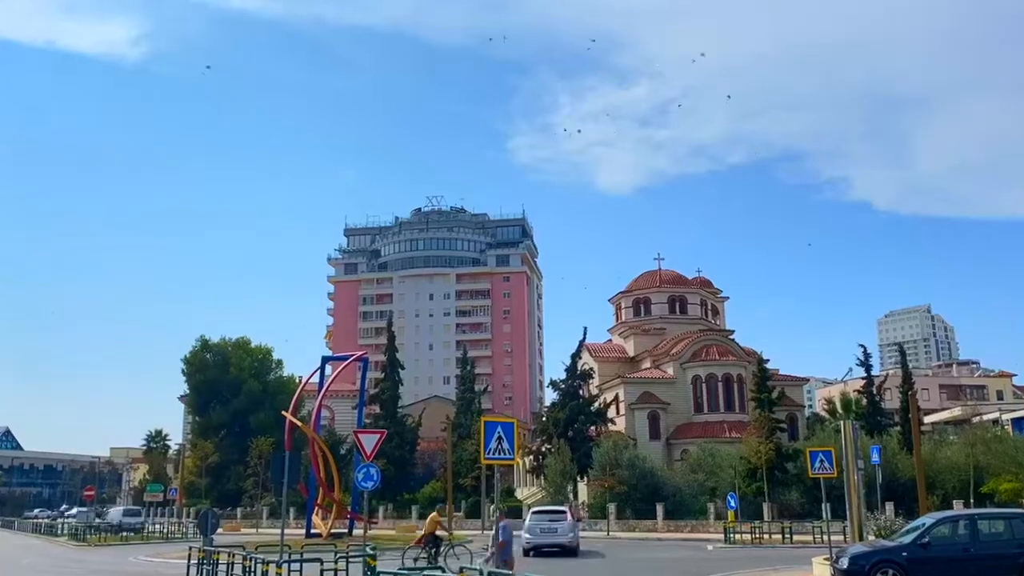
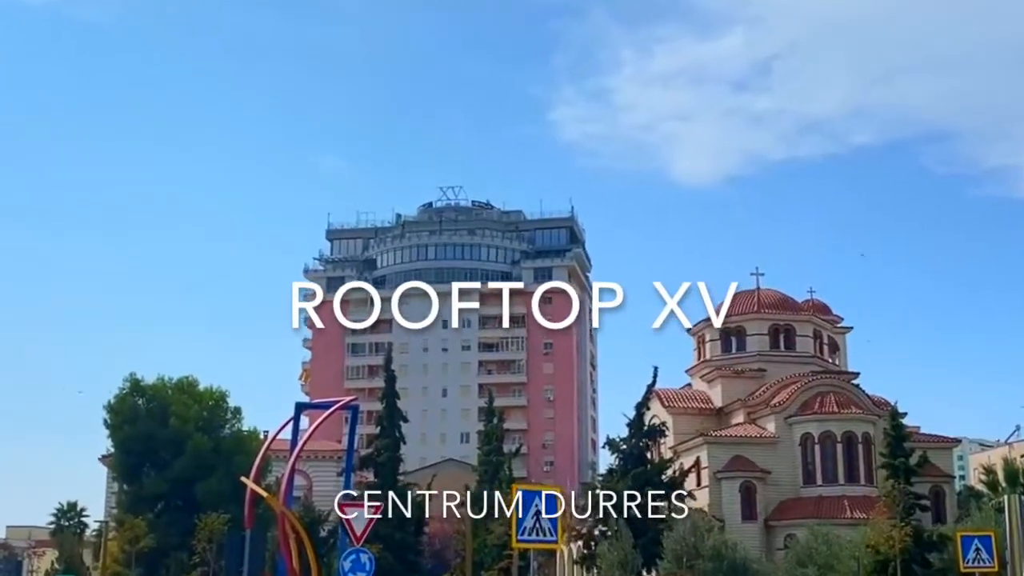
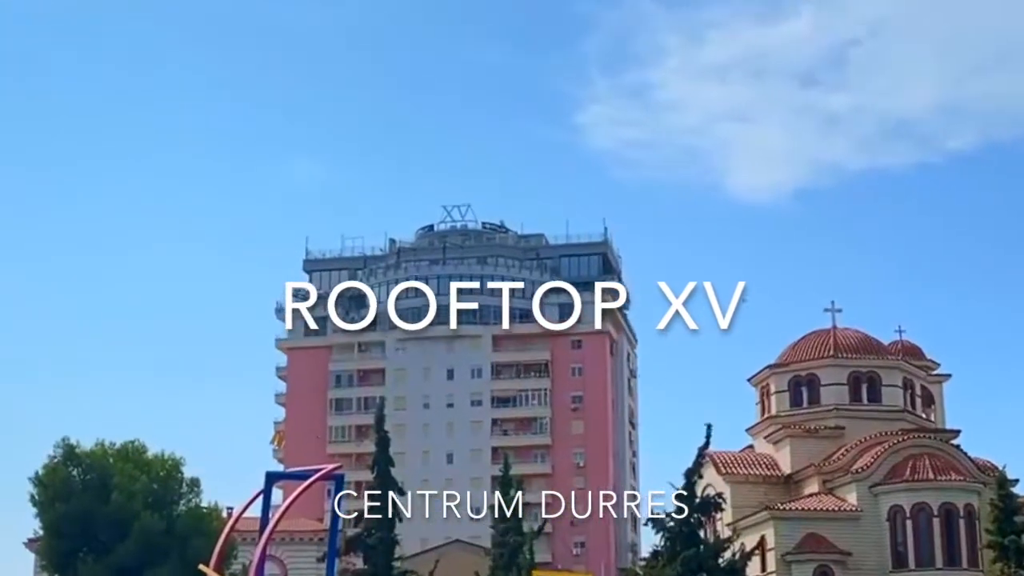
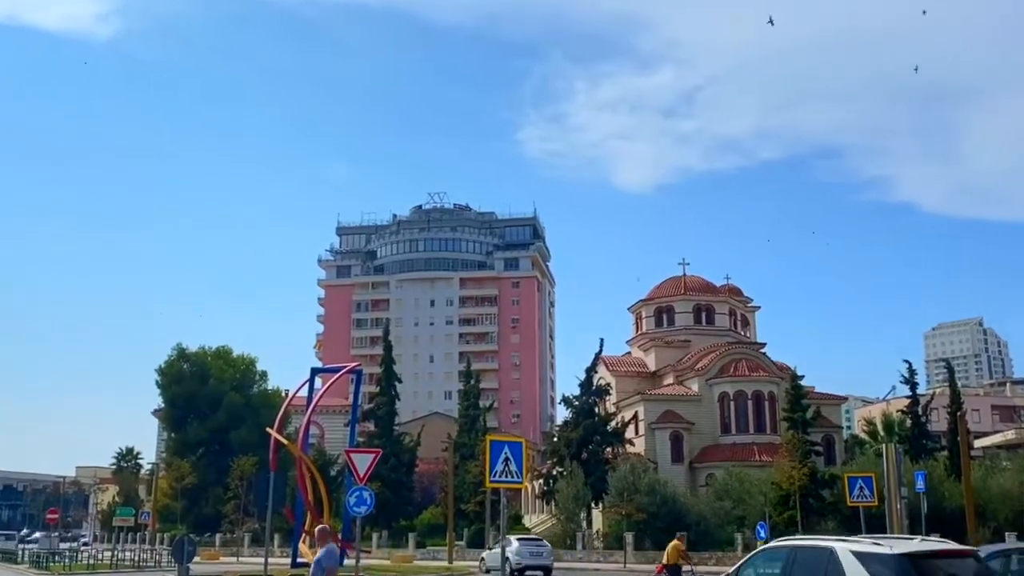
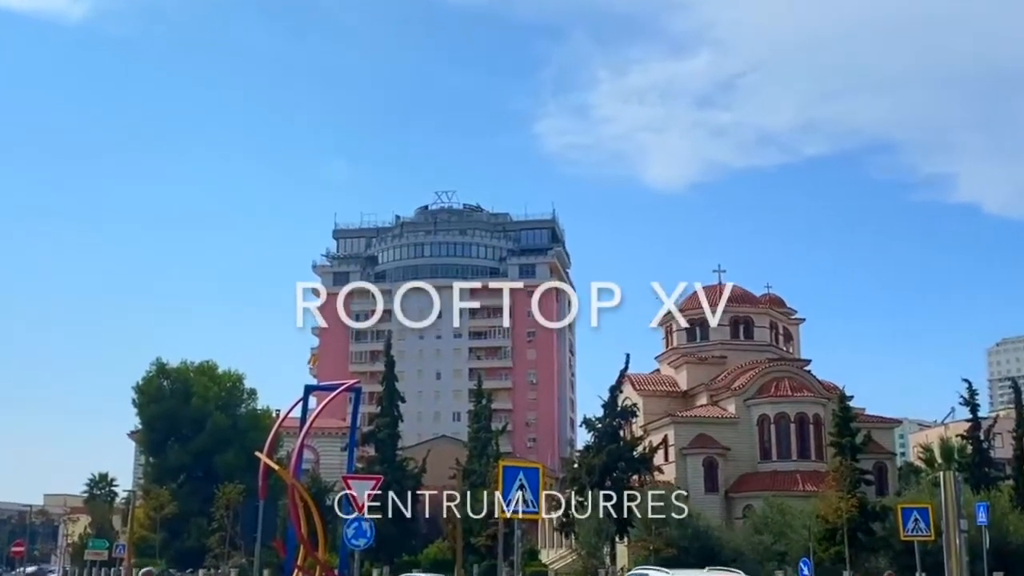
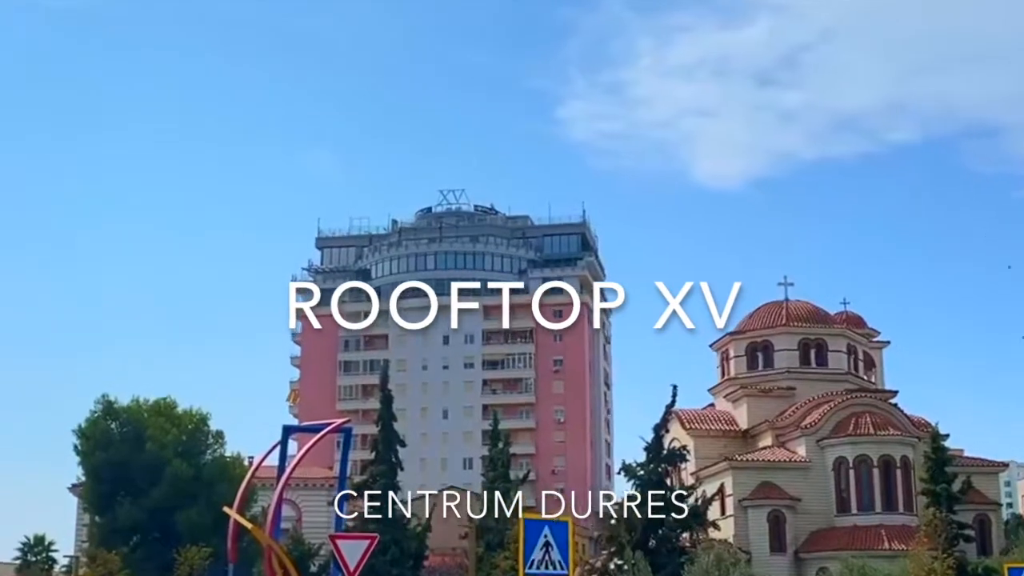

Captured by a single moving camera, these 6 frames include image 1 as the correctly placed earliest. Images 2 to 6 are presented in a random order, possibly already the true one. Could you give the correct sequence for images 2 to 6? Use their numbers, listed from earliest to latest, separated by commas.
4, 5, 2, 6, 3
